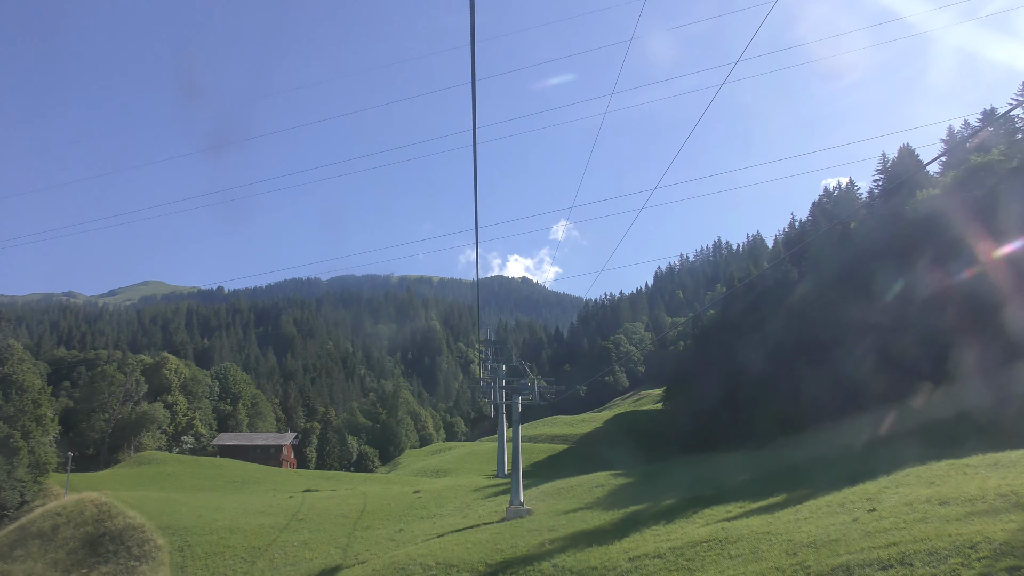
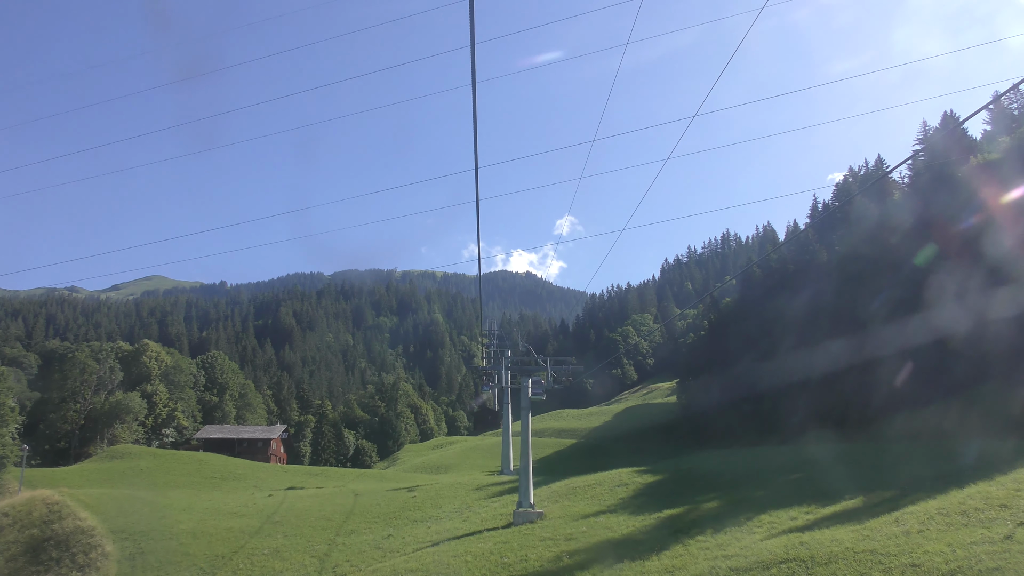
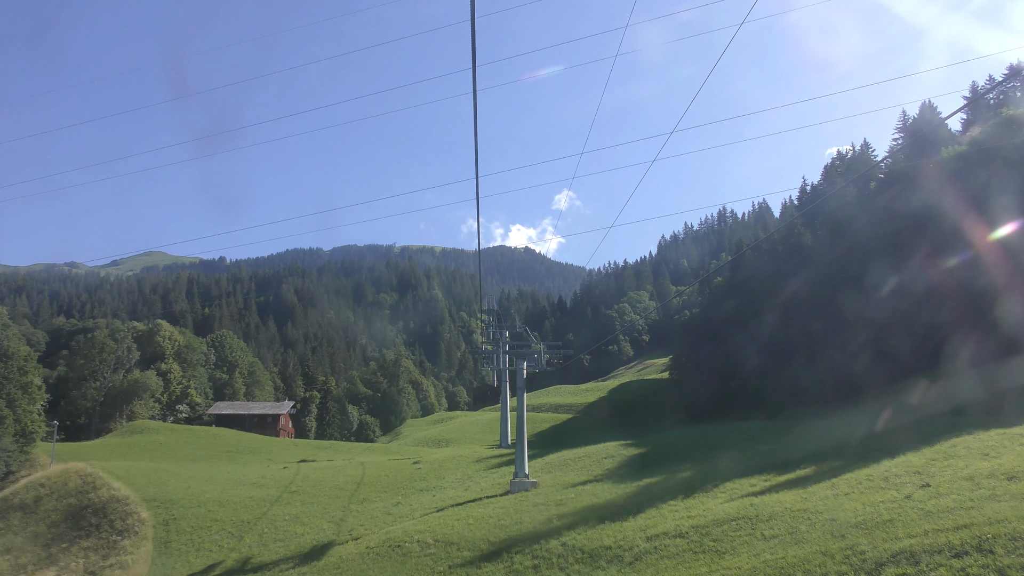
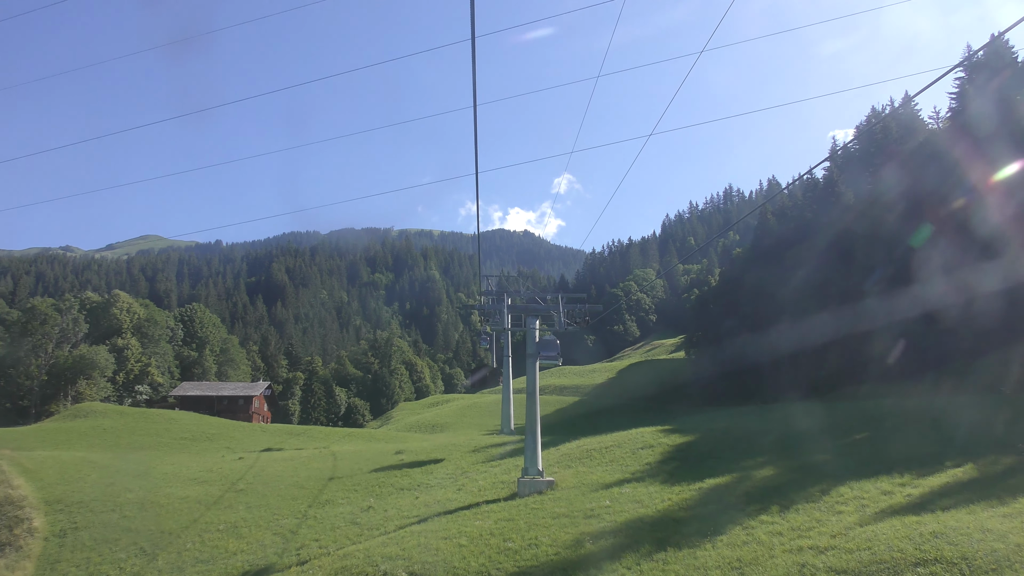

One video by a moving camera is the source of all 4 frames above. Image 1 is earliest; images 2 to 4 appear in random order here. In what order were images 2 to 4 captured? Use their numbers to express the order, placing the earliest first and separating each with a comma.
3, 2, 4
